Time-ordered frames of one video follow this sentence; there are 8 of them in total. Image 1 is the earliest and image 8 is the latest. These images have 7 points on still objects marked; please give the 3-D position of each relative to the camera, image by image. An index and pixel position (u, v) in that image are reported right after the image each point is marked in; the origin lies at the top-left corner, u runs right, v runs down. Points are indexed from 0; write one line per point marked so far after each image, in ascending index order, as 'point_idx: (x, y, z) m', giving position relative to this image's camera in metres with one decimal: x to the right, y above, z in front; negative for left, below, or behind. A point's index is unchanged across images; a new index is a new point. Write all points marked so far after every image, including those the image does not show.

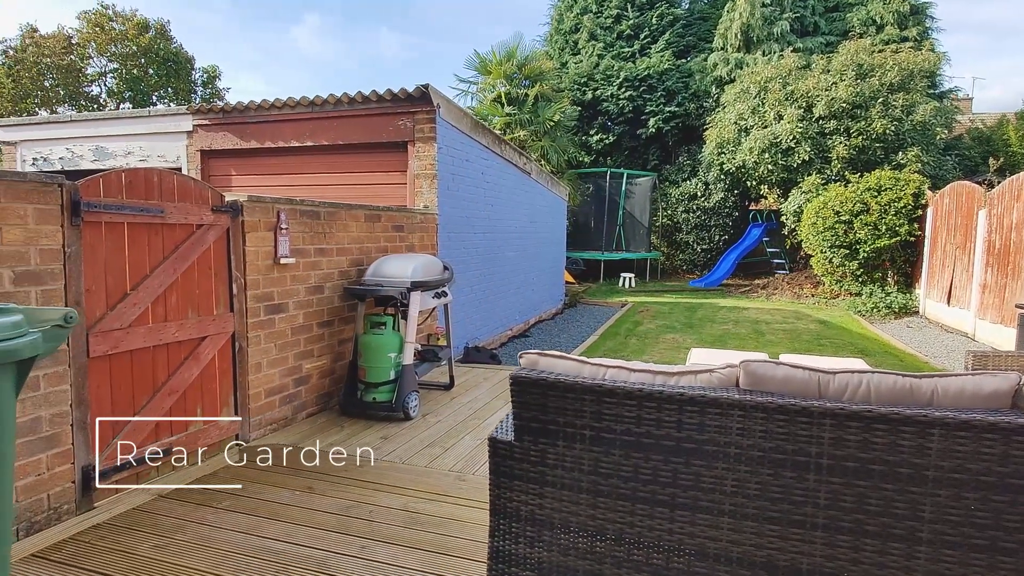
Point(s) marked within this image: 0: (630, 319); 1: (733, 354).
0: (+1.6, -0.4, +8.0) m
1: (+1.1, -0.4, +3.1) m
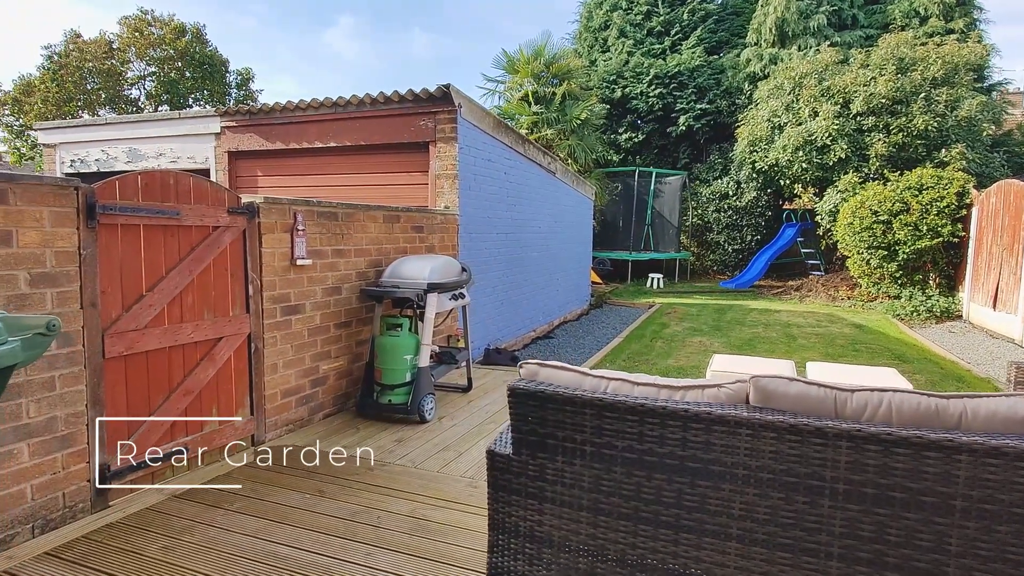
0: (+1.9, -0.4, +7.9) m
1: (+1.2, -0.4, +3.0) m
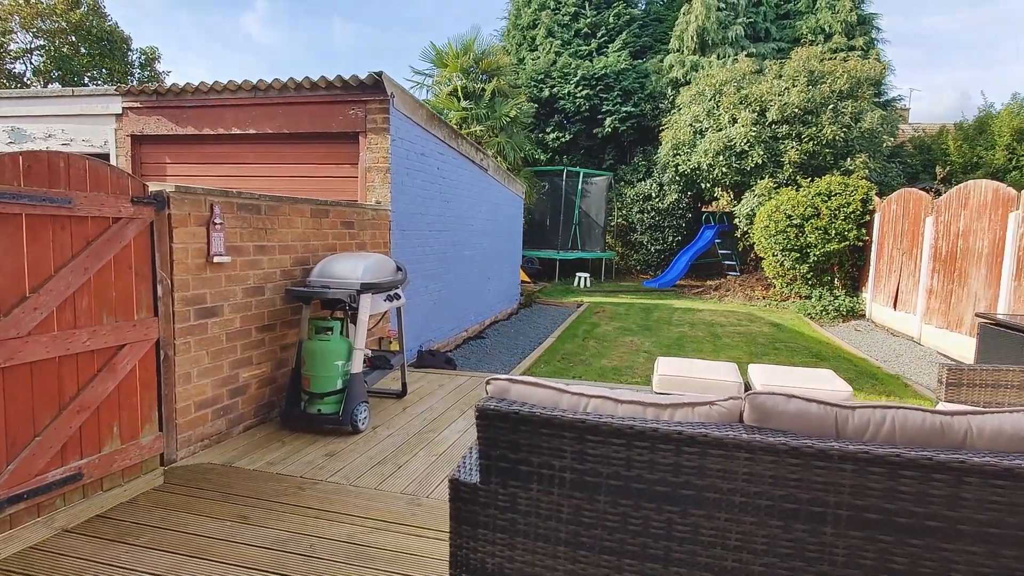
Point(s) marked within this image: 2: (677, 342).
0: (+1.0, -0.4, +7.9) m
1: (+0.9, -0.4, +3.0) m
2: (+1.8, -0.6, +6.6) m
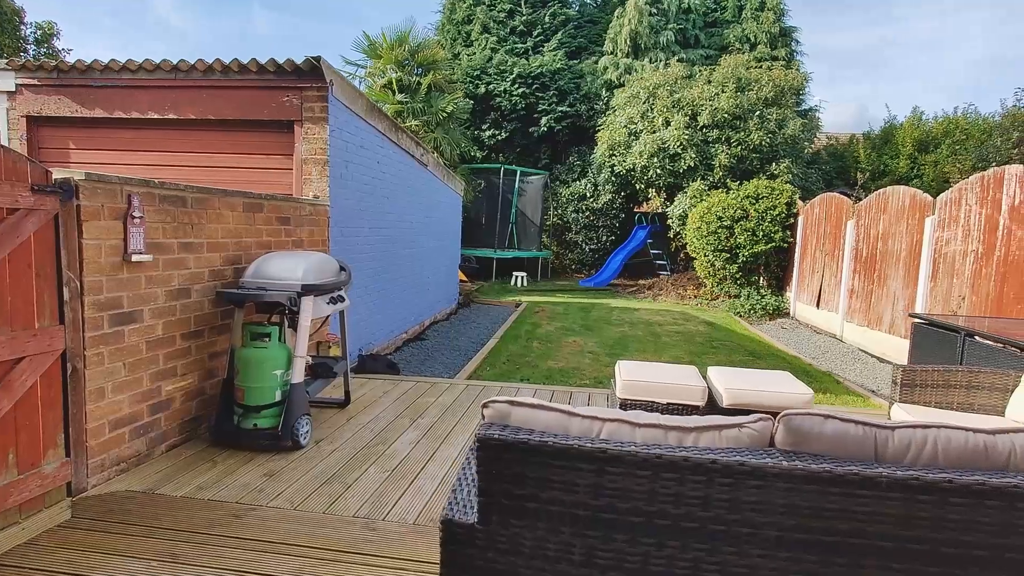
0: (+0.2, -0.4, +7.8) m
1: (+0.7, -0.4, +2.9) m
2: (+1.2, -0.6, +6.6) m
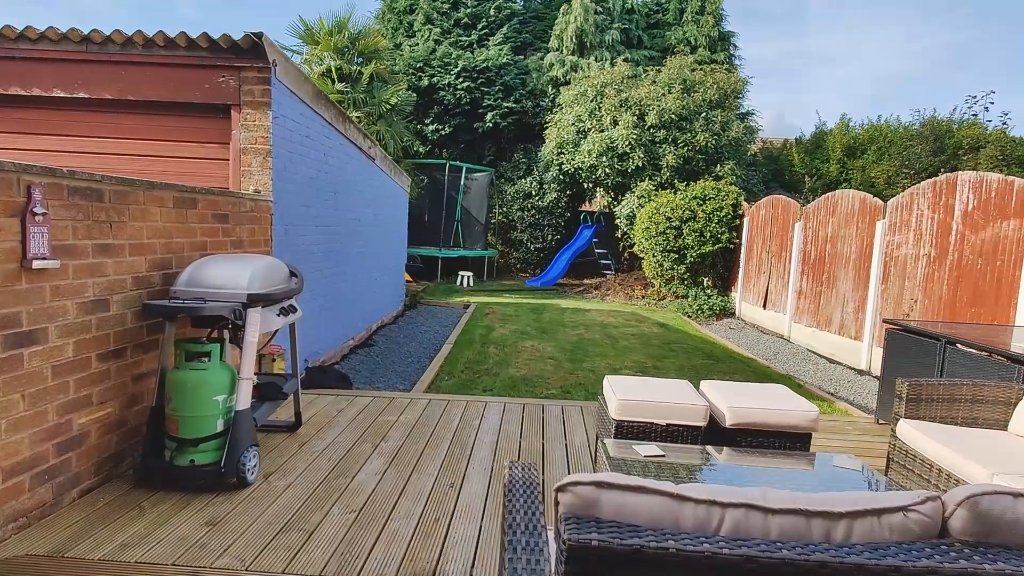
0: (-0.4, -0.4, +7.5) m
1: (+0.6, -0.4, +2.7) m
2: (+0.7, -0.6, +6.4) m
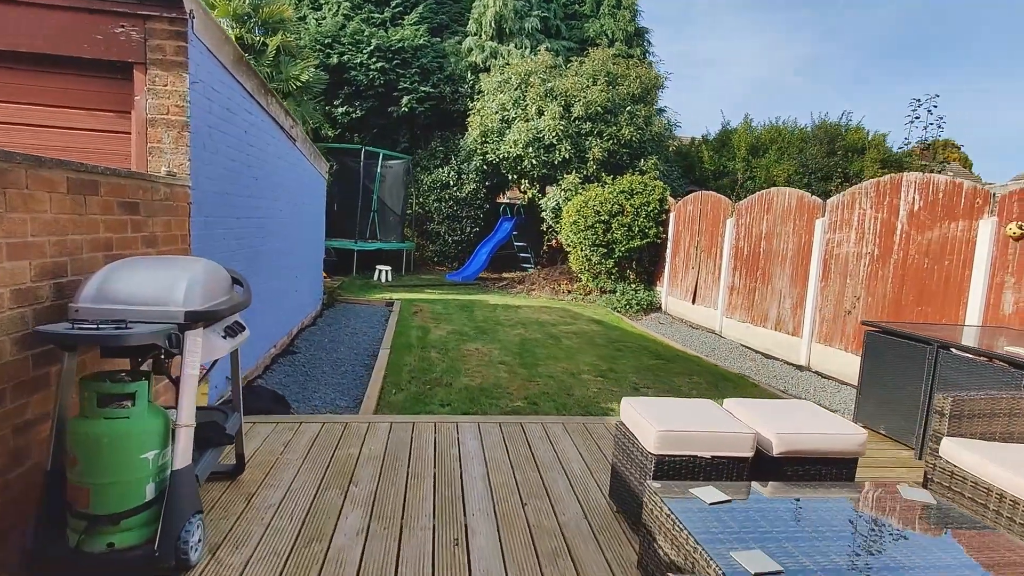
0: (-1.1, -0.4, +6.9) m
1: (+0.7, -0.5, +2.4) m
2: (+0.1, -0.6, +6.0) m
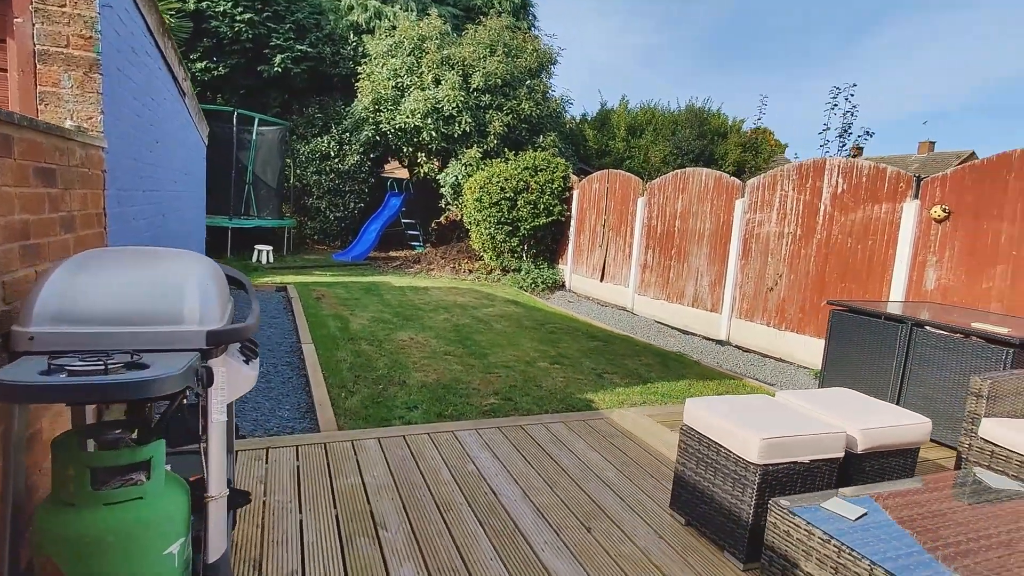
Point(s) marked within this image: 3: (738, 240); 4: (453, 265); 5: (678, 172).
0: (-1.9, -0.2, +6.2) m
1: (+0.9, -0.4, +2.2) m
2: (-0.5, -0.4, +5.6) m
3: (+2.4, +0.5, +6.2) m
4: (-1.0, +0.4, +10.5) m
5: (+2.0, +1.4, +7.3) m
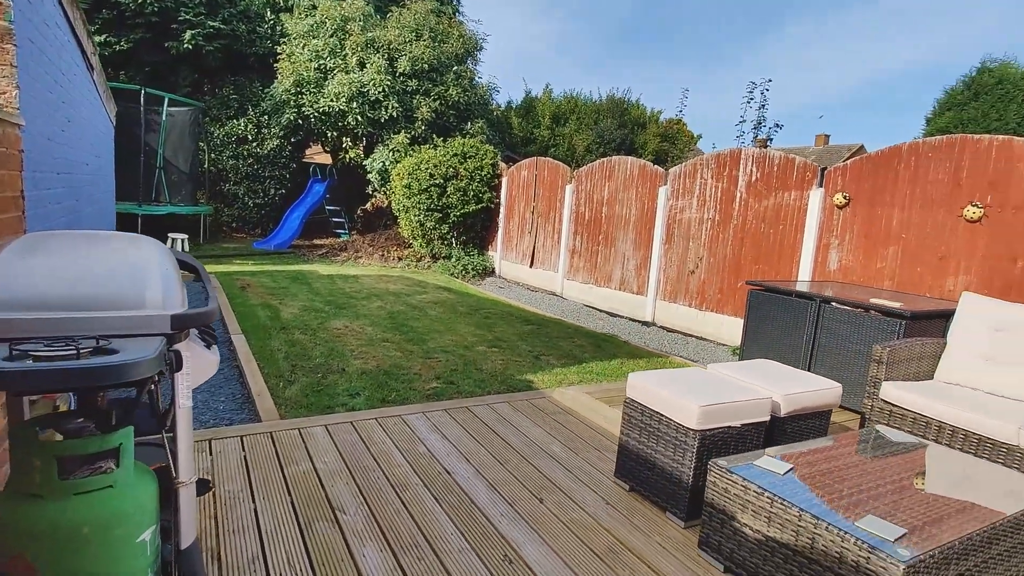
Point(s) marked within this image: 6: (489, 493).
0: (-2.6, -0.1, +5.9) m
1: (+0.7, -0.4, +2.3) m
2: (-1.1, -0.3, +5.6) m
3: (+1.6, +0.7, +6.5) m
4: (-2.3, +0.6, +10.4) m
5: (+1.2, +1.6, +7.5) m
6: (-0.1, -0.8, +2.3) m
